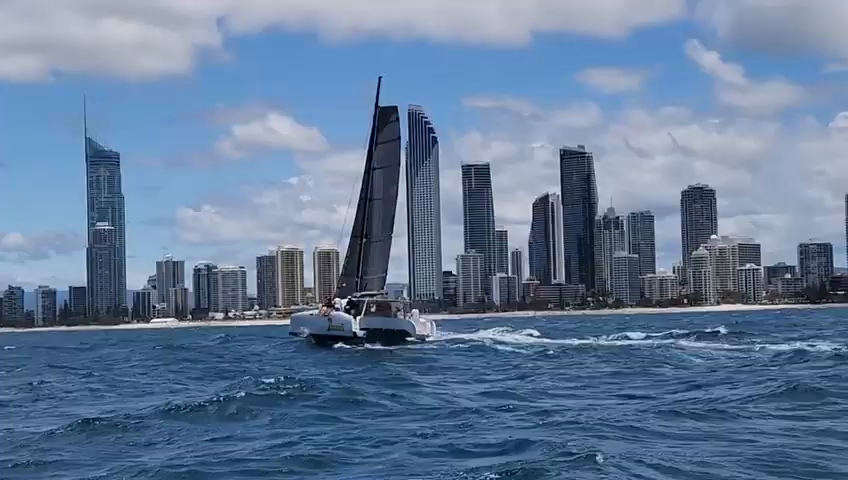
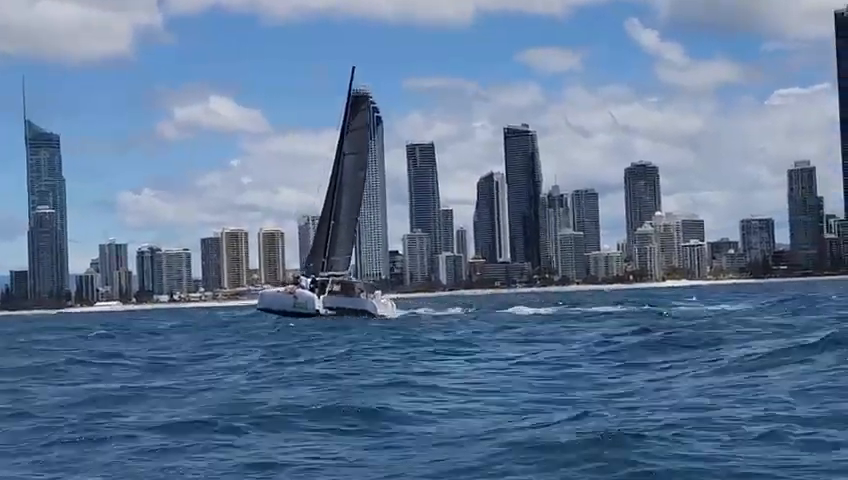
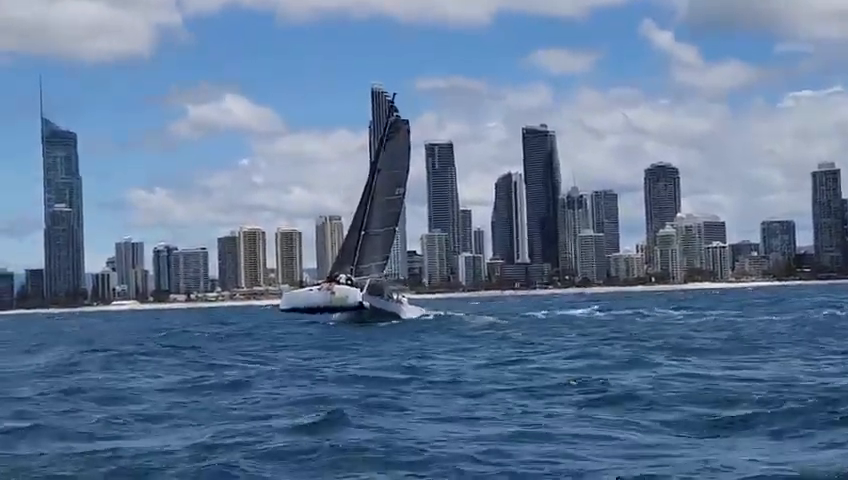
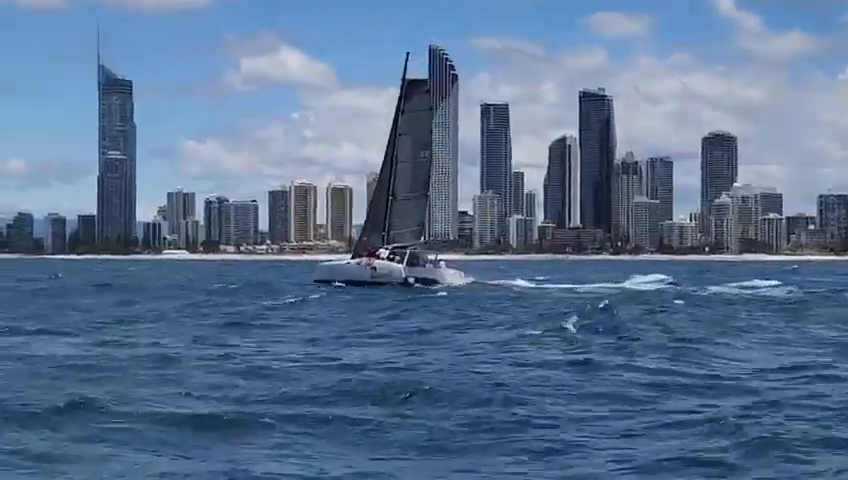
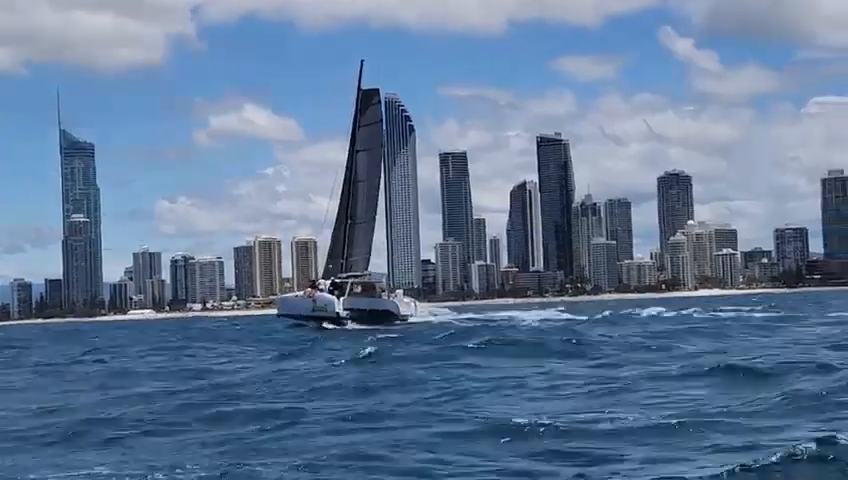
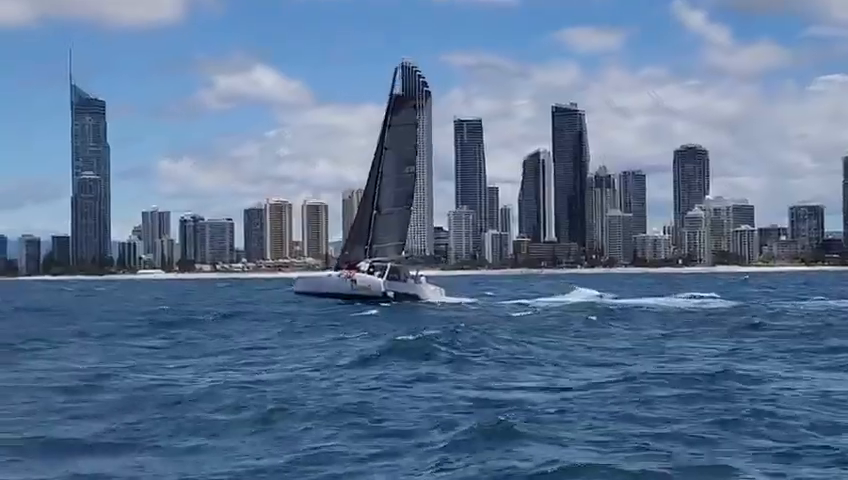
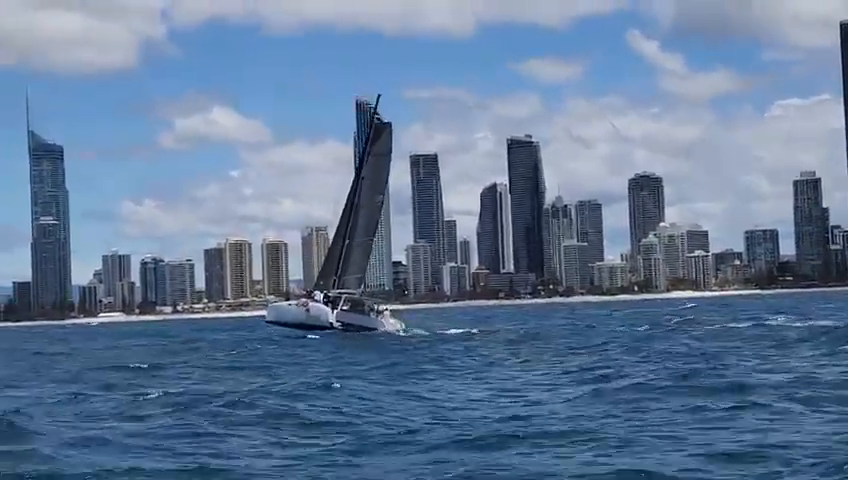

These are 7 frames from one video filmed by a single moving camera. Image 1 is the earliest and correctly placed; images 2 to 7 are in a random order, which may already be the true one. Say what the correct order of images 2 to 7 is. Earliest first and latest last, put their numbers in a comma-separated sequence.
5, 2, 7, 3, 6, 4
